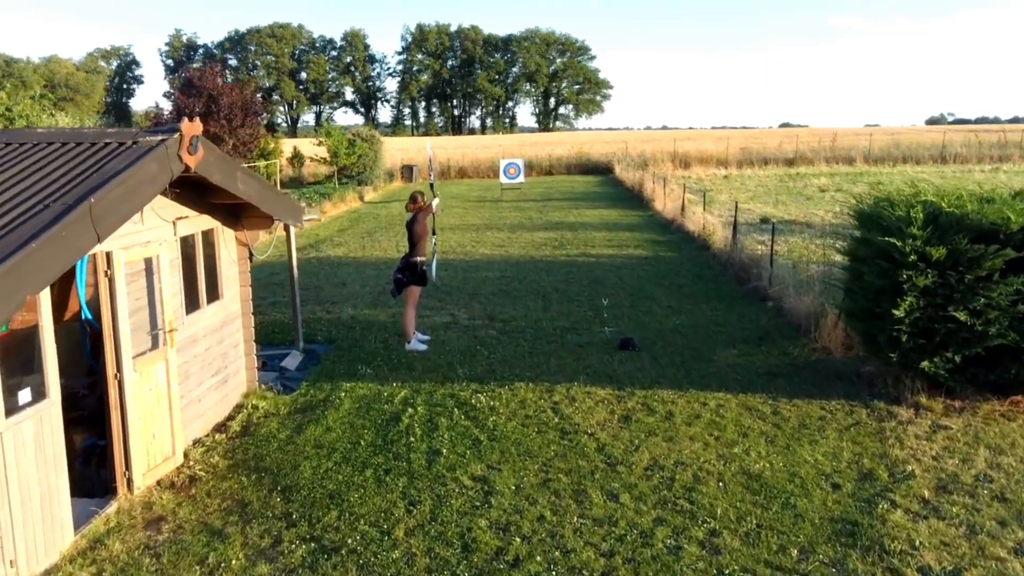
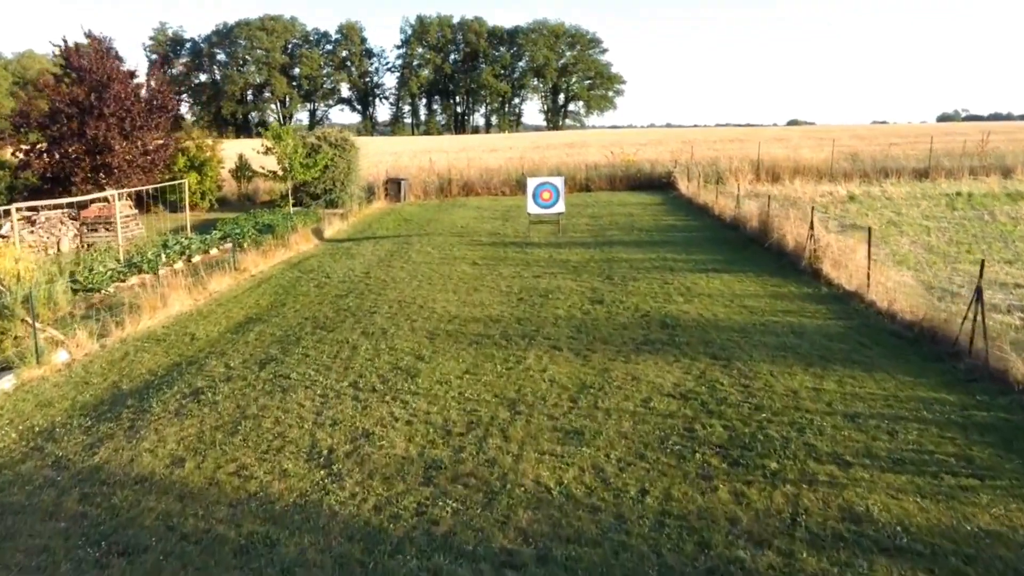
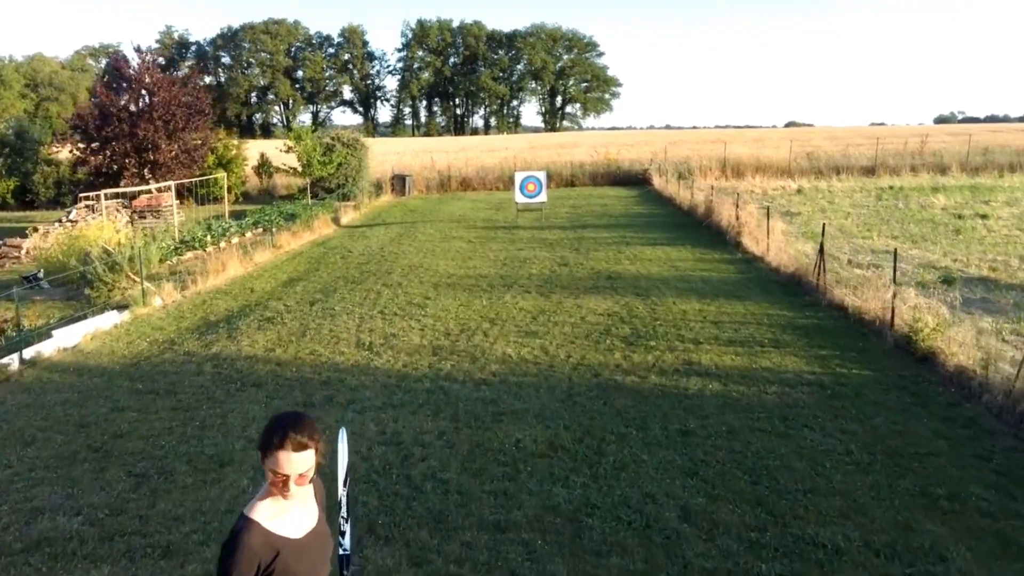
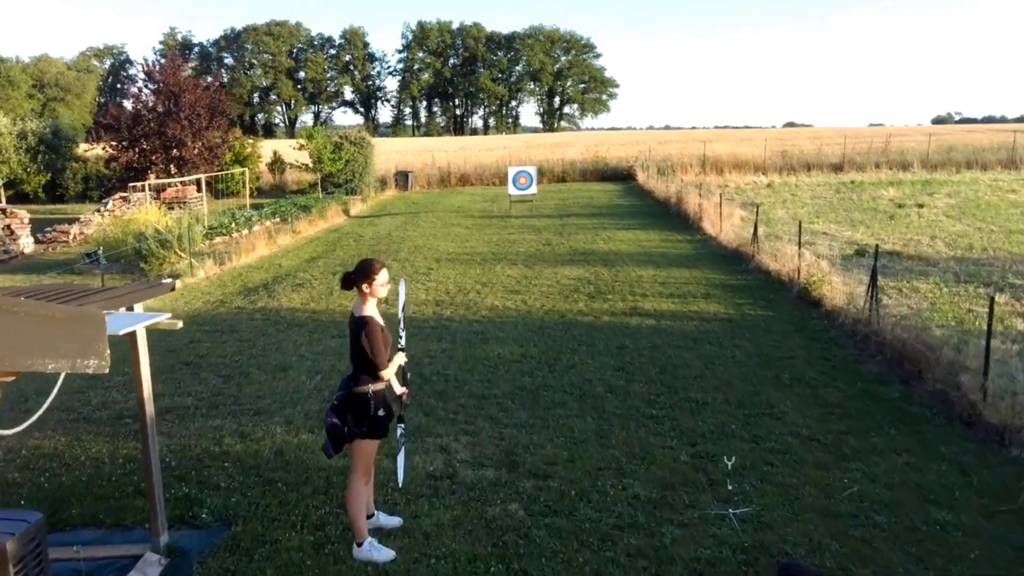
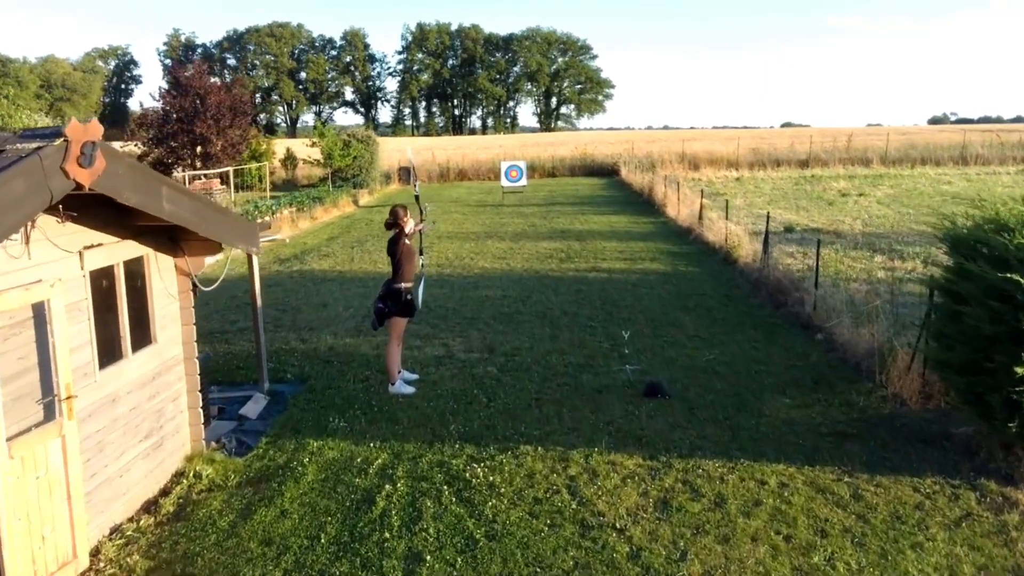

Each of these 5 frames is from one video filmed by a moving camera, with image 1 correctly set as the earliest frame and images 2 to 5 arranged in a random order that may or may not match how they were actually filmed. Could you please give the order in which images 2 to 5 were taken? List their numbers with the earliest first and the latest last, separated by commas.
5, 4, 3, 2
